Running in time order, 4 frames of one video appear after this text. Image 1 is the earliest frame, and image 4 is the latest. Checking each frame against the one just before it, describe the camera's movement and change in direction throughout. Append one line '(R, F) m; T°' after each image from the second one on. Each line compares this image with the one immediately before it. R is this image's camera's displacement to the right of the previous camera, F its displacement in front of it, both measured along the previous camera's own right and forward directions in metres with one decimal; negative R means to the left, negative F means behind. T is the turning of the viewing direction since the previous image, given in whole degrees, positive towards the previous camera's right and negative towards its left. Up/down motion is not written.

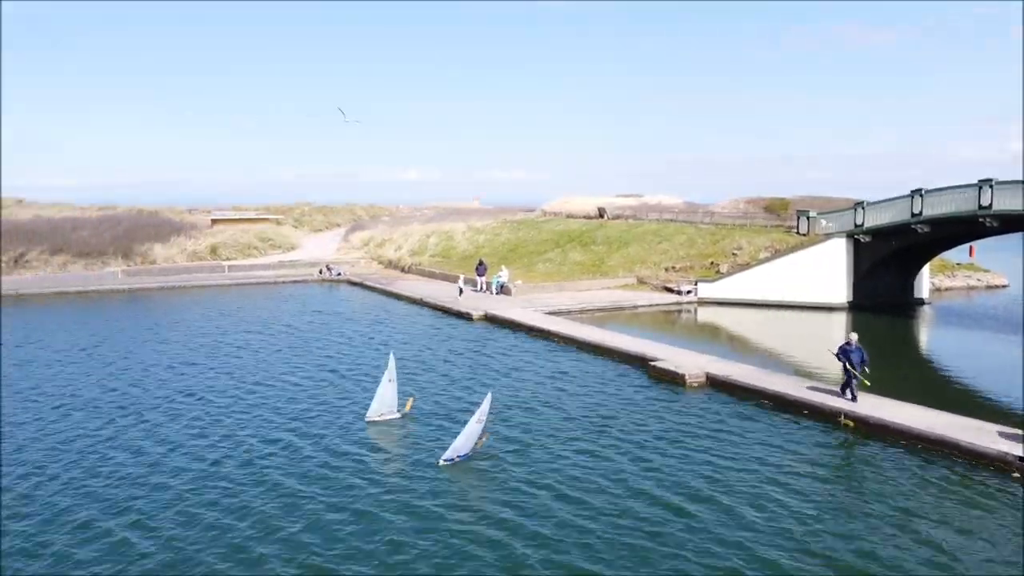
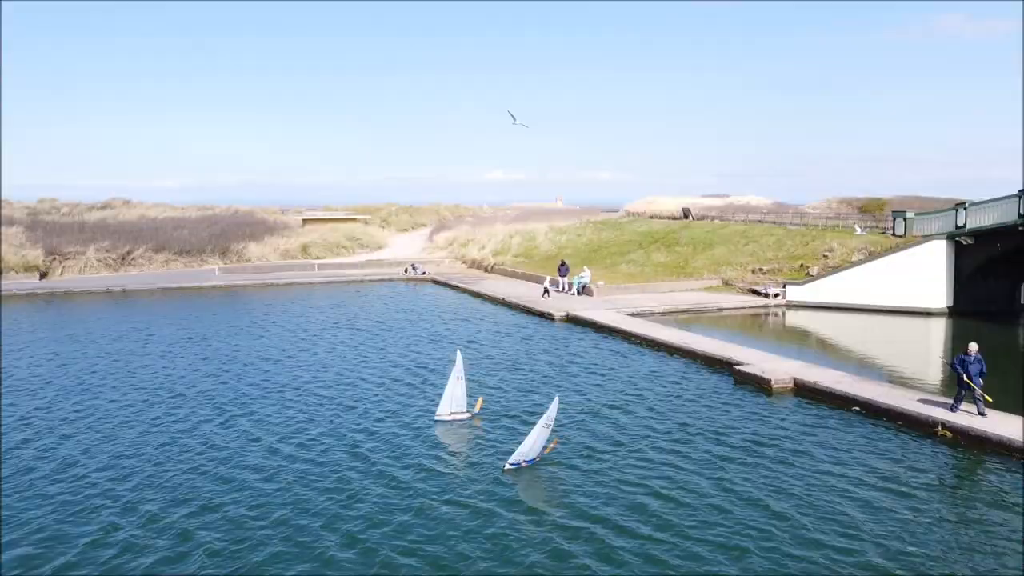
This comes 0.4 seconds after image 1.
(0.0, -0.3) m; -7°
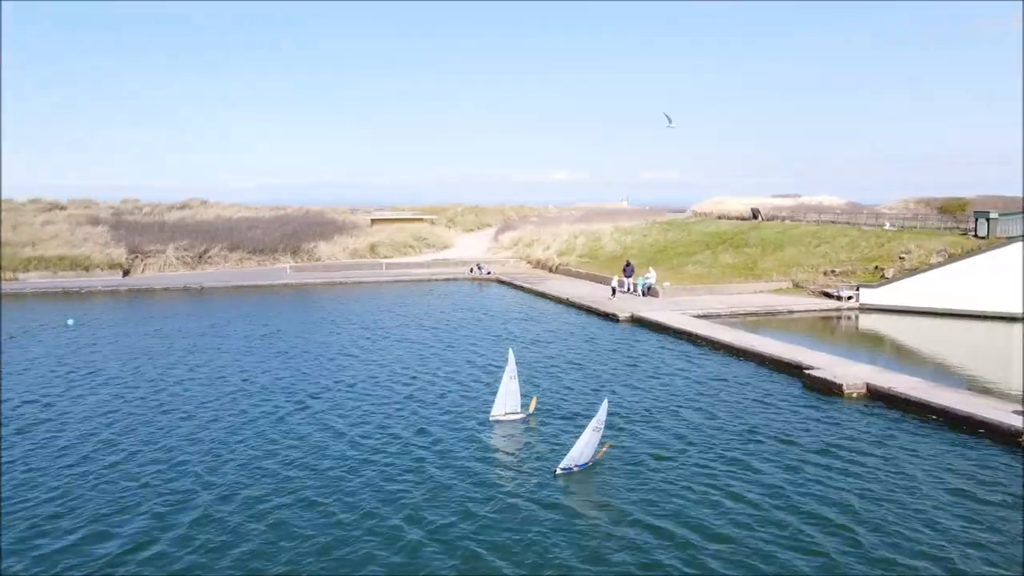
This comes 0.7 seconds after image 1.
(-0.1, -0.3) m; -5°
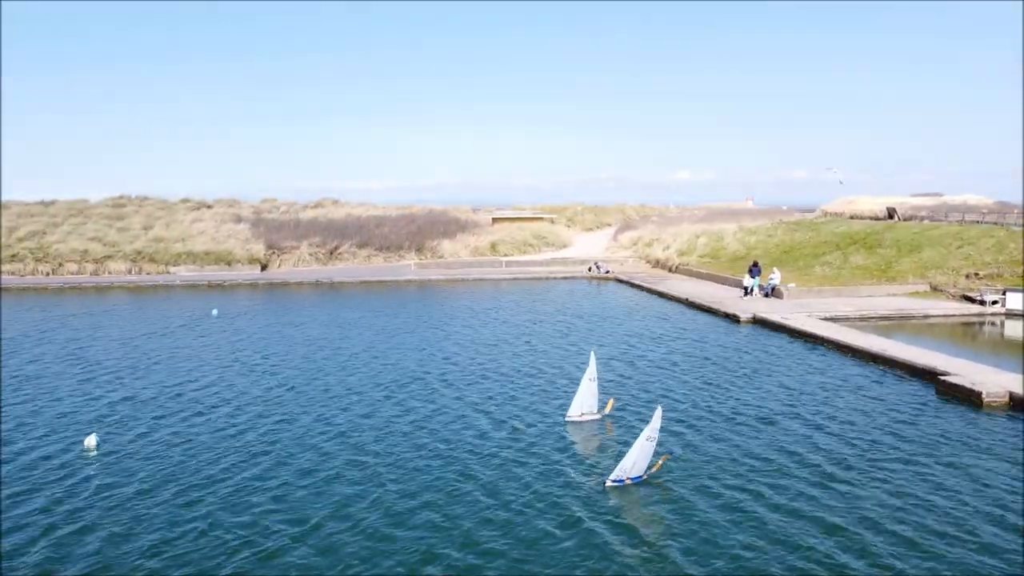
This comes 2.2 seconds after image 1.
(-0.1, -1.1) m; -10°
